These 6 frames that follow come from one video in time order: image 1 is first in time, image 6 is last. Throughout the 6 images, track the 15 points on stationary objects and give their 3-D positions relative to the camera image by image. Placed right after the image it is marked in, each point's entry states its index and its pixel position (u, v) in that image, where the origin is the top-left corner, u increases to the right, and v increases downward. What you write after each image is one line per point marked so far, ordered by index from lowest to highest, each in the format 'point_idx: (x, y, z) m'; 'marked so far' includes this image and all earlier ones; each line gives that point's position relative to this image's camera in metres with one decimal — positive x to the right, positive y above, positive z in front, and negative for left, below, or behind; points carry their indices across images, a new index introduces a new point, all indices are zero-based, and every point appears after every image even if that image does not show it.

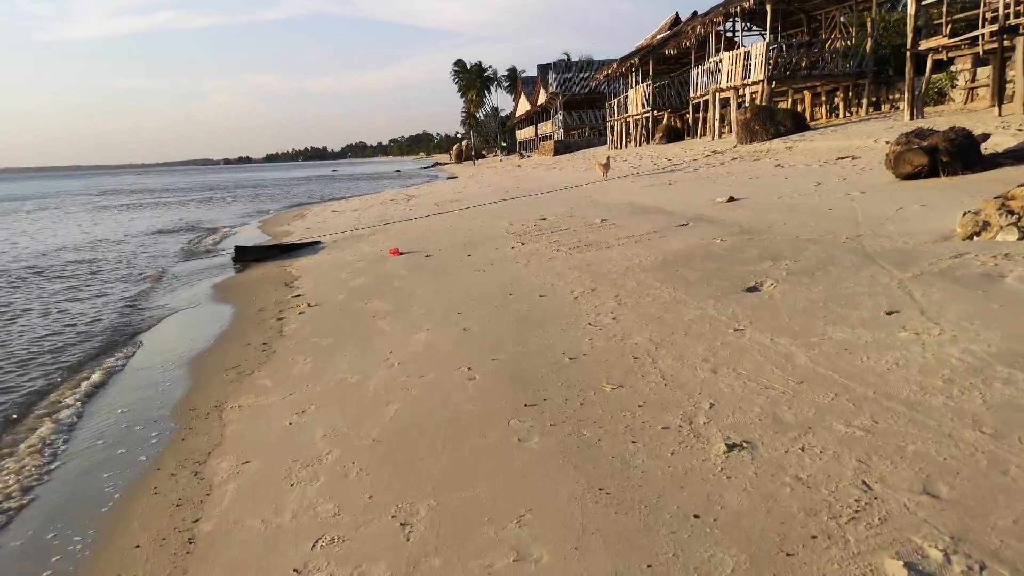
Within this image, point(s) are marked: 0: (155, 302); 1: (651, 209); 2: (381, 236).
0: (-3.9, -0.2, +8.3) m
1: (+1.7, +1.0, +9.6) m
2: (-2.0, +0.8, +11.4) m
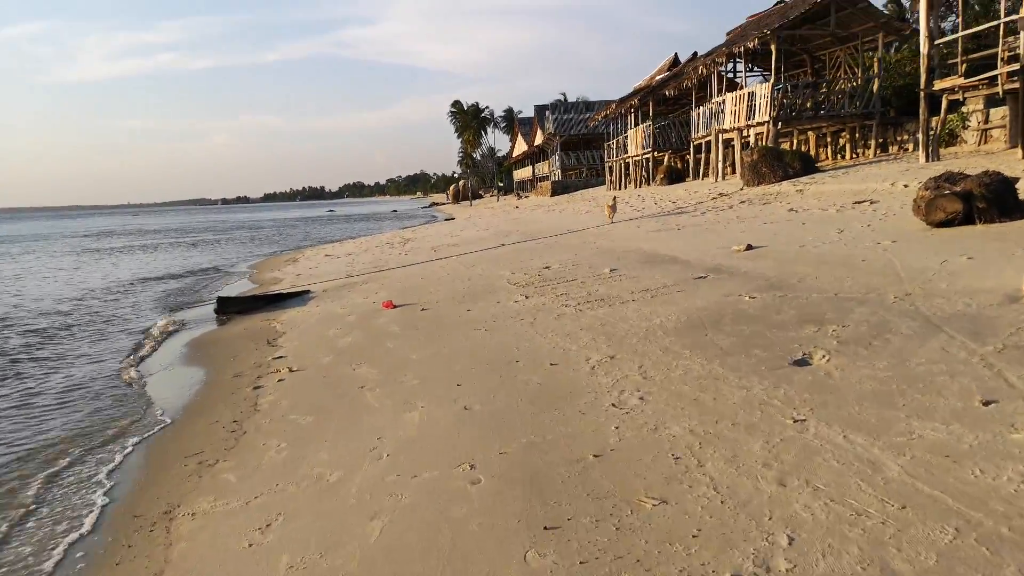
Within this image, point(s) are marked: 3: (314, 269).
0: (-3.8, -0.7, +7.6) m
1: (+1.8, +0.4, +8.9) m
2: (-1.9, 0.0, +10.7) m
3: (-3.7, +0.4, +14.4) m
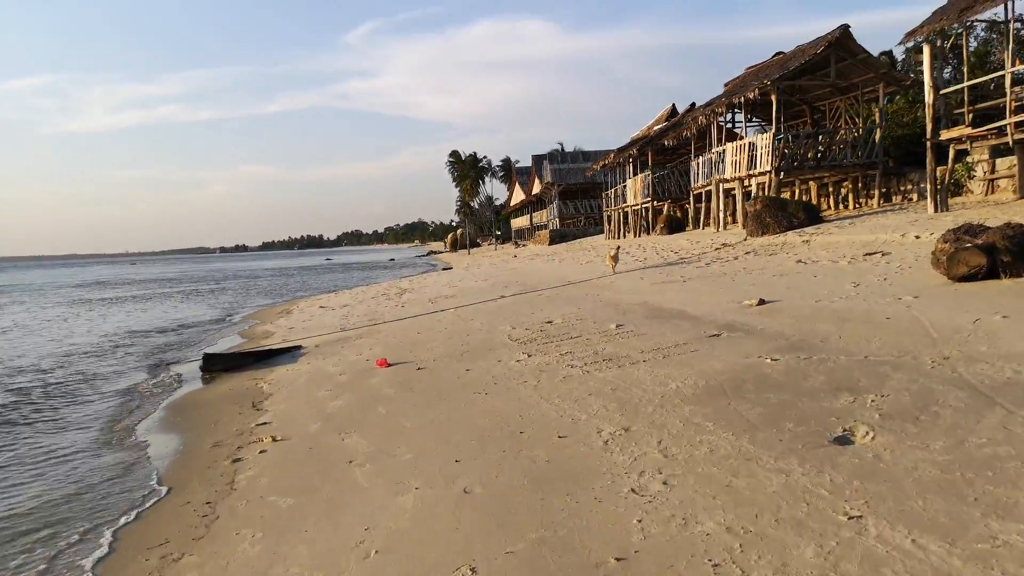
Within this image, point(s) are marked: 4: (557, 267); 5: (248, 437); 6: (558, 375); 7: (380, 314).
0: (-3.8, -1.3, +7.1) m
1: (+1.8, -0.3, +8.5) m
2: (-1.9, -0.7, +10.3) m
3: (-3.7, -0.6, +13.9) m
4: (+1.1, +0.5, +17.9) m
5: (-2.0, -1.1, +5.7) m
6: (+0.4, -0.7, +6.2) m
7: (-2.4, -0.5, +13.8) m
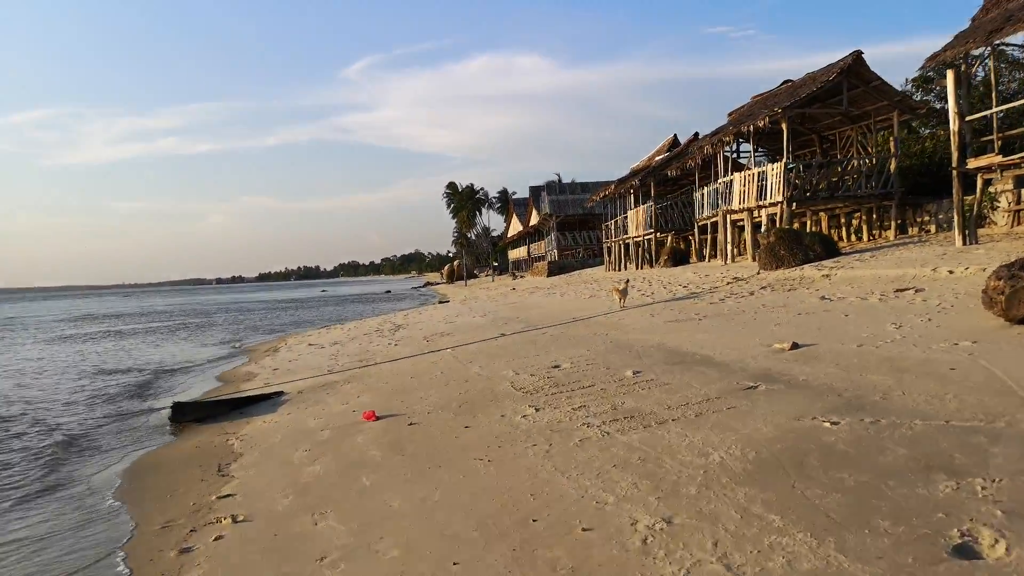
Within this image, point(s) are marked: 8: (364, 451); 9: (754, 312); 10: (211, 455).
0: (-3.8, -1.6, +6.1) m
1: (+1.8, -0.7, +7.6) m
2: (-1.9, -1.2, +9.4) m
3: (-3.7, -1.3, +13.0) m
4: (+1.1, -0.3, +17.1) m
5: (-1.9, -1.4, +4.8) m
6: (+0.4, -1.0, +5.3) m
7: (-2.4, -1.1, +12.9) m
8: (-1.2, -1.3, +5.9) m
9: (+3.4, -0.3, +10.7) m
10: (-2.7, -1.5, +6.7) m
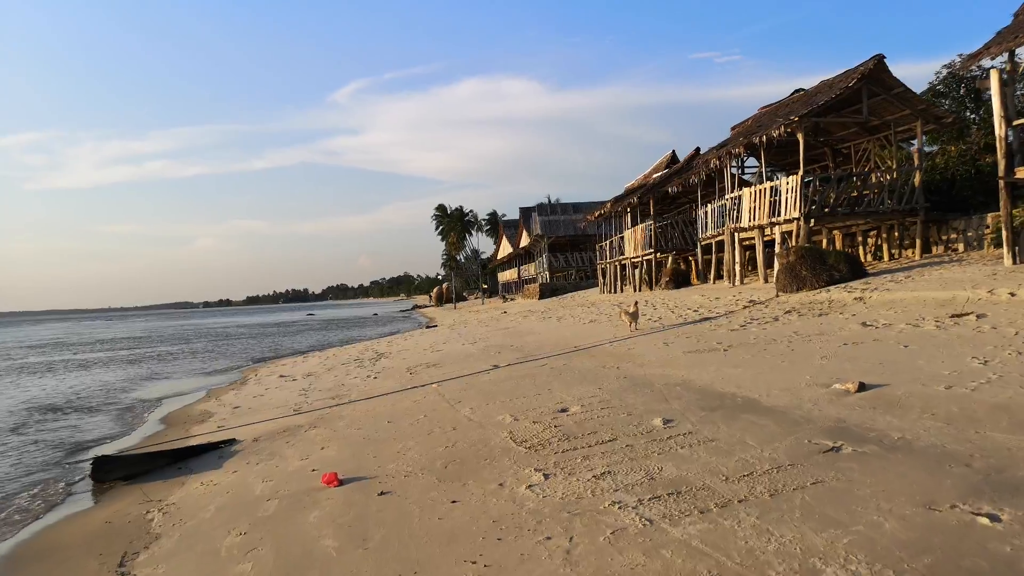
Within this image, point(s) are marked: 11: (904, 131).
0: (-3.8, -1.8, +4.6) m
1: (+1.8, -0.9, +6.2) m
2: (-1.9, -1.5, +7.9) m
3: (-3.8, -1.7, +11.4) m
4: (+0.9, -0.8, +15.6) m
5: (-1.9, -1.6, +3.3) m
6: (+0.4, -1.2, +3.8) m
7: (-2.5, -1.5, +11.3) m
8: (-1.1, -1.4, +4.4) m
9: (+3.4, -0.6, +9.3) m
10: (-2.7, -1.7, +5.1) m
11: (+8.5, +3.4, +16.4) m
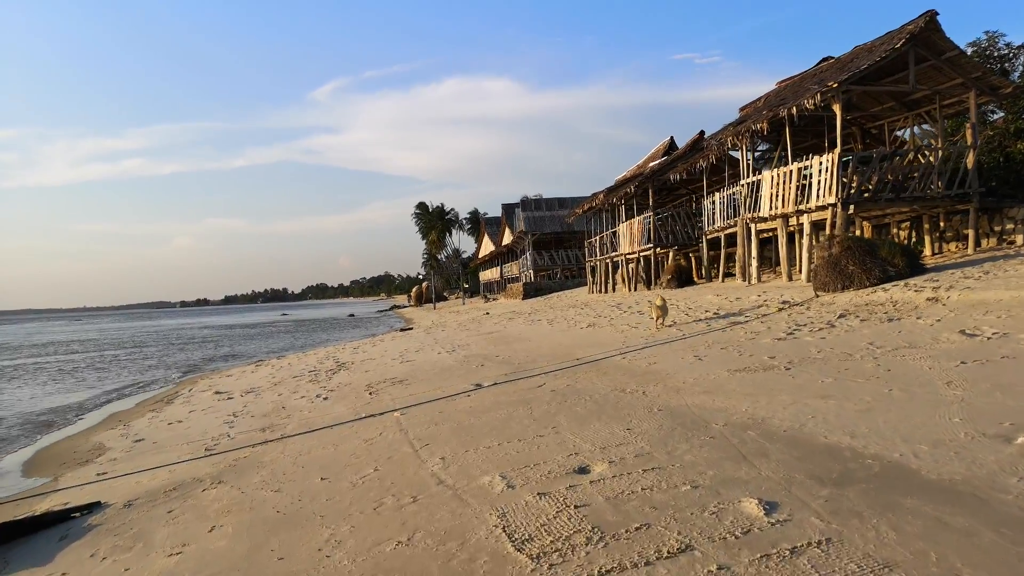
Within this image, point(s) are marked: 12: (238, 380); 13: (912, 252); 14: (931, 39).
0: (-3.7, -1.8, +2.0) m
1: (+1.8, -0.9, +3.8) m
2: (-2.0, -1.4, +5.4) m
3: (-4.0, -1.6, +8.9) m
4: (+0.6, -0.8, +13.2) m
5: (-1.9, -1.5, +0.8) m
6: (+0.5, -1.2, +1.4) m
7: (-2.6, -1.4, +8.8) m
8: (-1.1, -1.4, +2.0) m
9: (+3.3, -0.6, +7.0) m
10: (-2.7, -1.6, +2.7) m
11: (+8.2, +3.4, +14.2) m
12: (-4.8, -1.6, +13.4) m
13: (+5.9, +0.5, +11.4) m
14: (+7.0, +4.1, +12.6) m
